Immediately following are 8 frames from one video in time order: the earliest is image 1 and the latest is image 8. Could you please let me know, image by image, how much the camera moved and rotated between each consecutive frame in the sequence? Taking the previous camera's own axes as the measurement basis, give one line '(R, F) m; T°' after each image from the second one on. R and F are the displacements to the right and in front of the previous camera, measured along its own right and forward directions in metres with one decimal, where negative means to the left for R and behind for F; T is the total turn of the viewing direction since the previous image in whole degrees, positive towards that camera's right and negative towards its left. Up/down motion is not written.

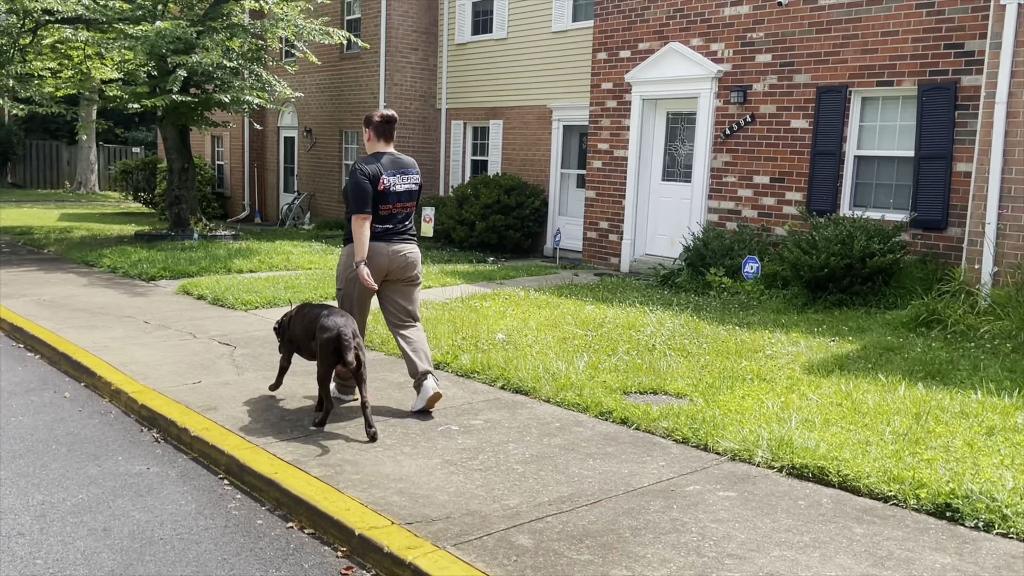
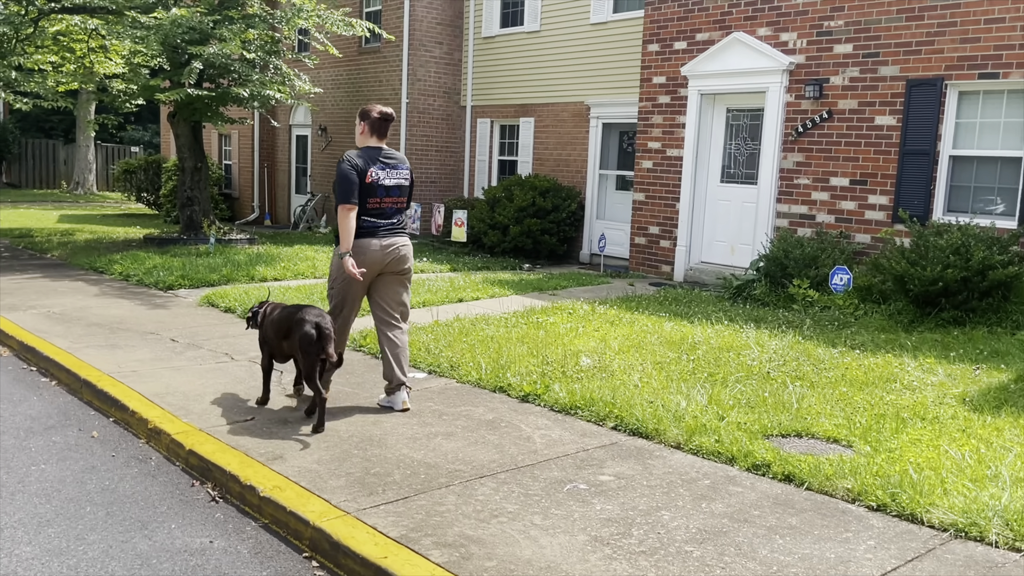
(-0.7, +0.9) m; 0°
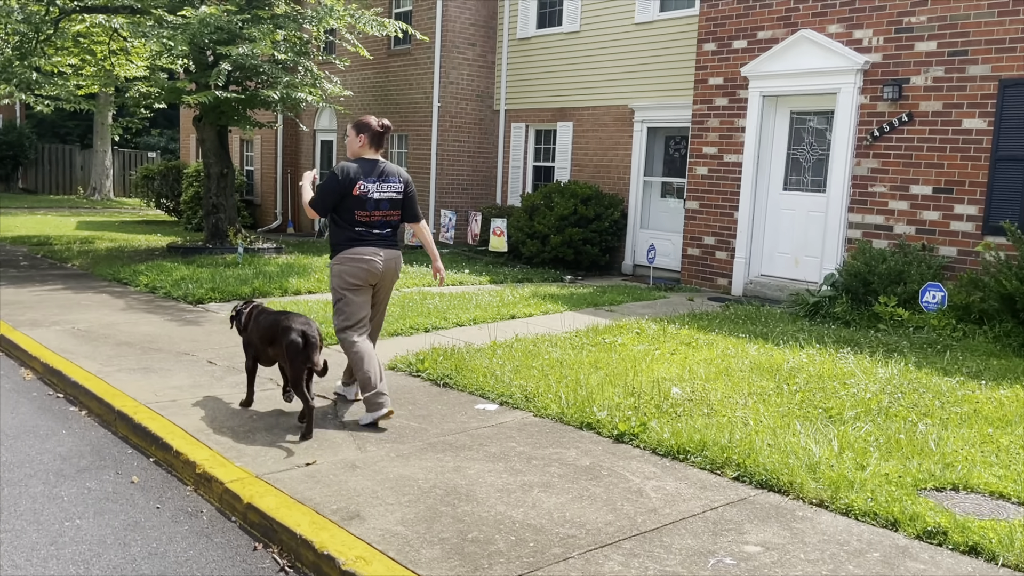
(-0.4, +0.7) m; -1°
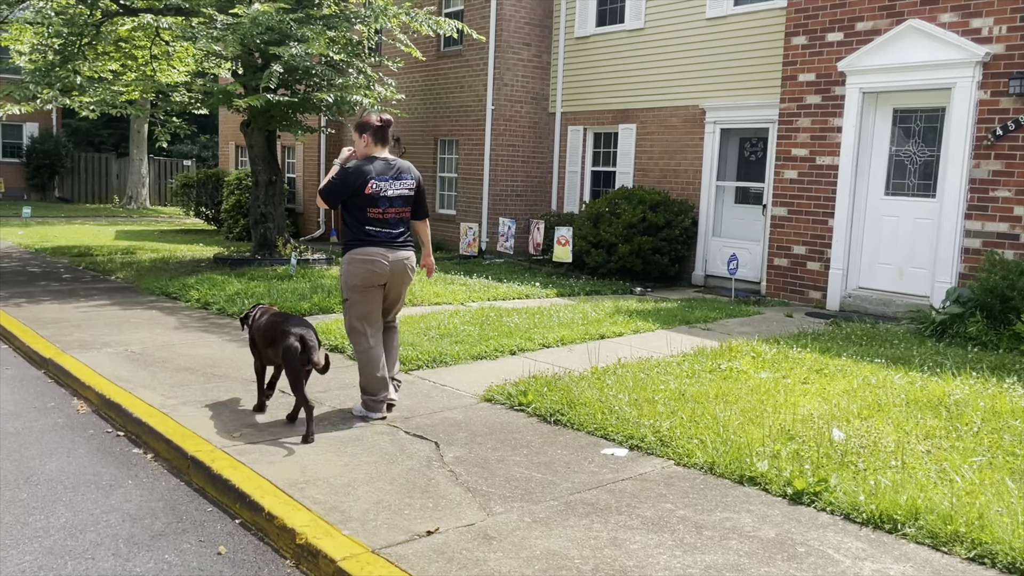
(-0.6, +0.8) m; -2°
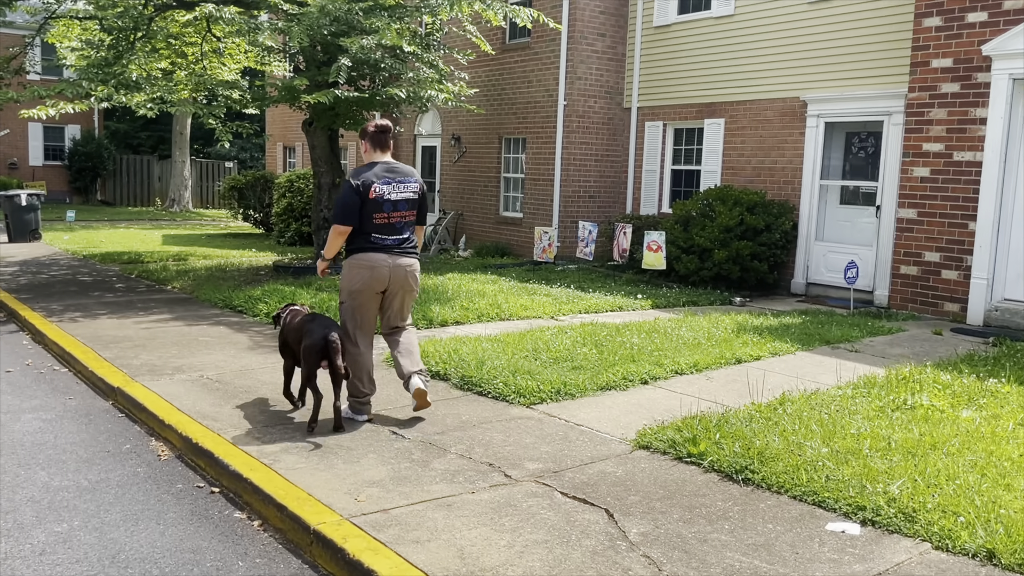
(-0.7, +0.9) m; -2°
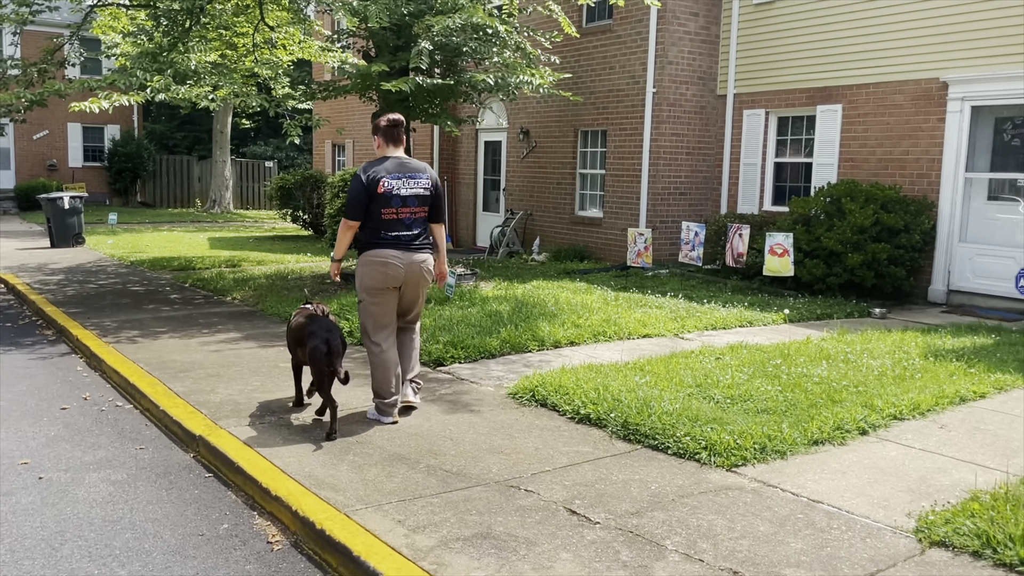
(-0.8, +1.3) m; -2°
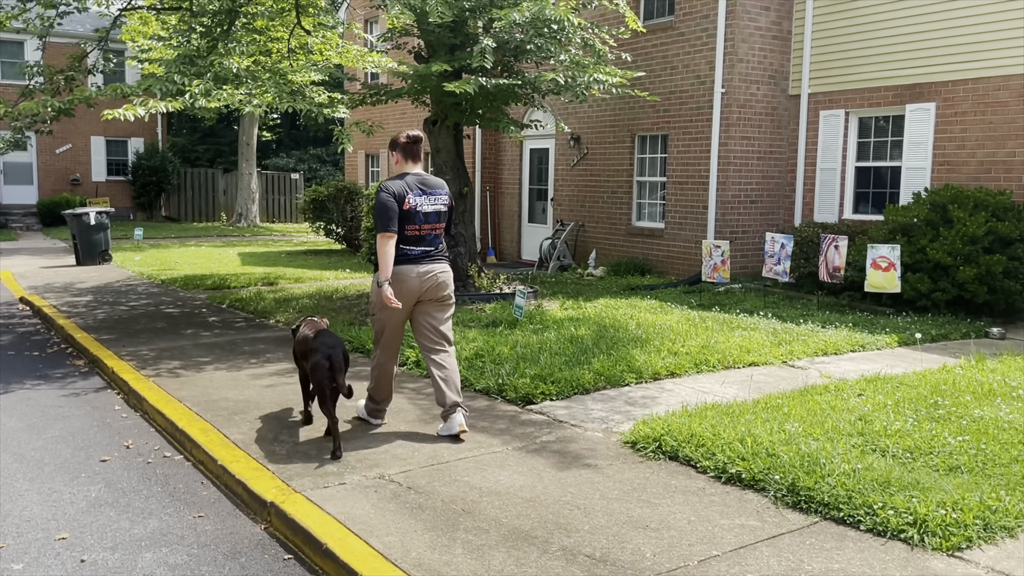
(-0.6, +0.9) m; -1°
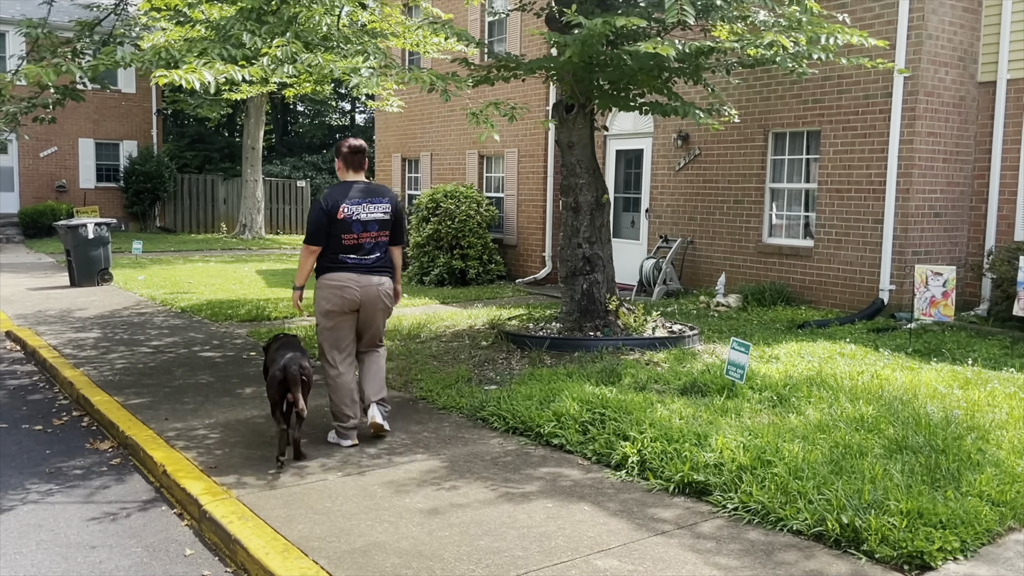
(-1.6, +2.7) m; +1°
